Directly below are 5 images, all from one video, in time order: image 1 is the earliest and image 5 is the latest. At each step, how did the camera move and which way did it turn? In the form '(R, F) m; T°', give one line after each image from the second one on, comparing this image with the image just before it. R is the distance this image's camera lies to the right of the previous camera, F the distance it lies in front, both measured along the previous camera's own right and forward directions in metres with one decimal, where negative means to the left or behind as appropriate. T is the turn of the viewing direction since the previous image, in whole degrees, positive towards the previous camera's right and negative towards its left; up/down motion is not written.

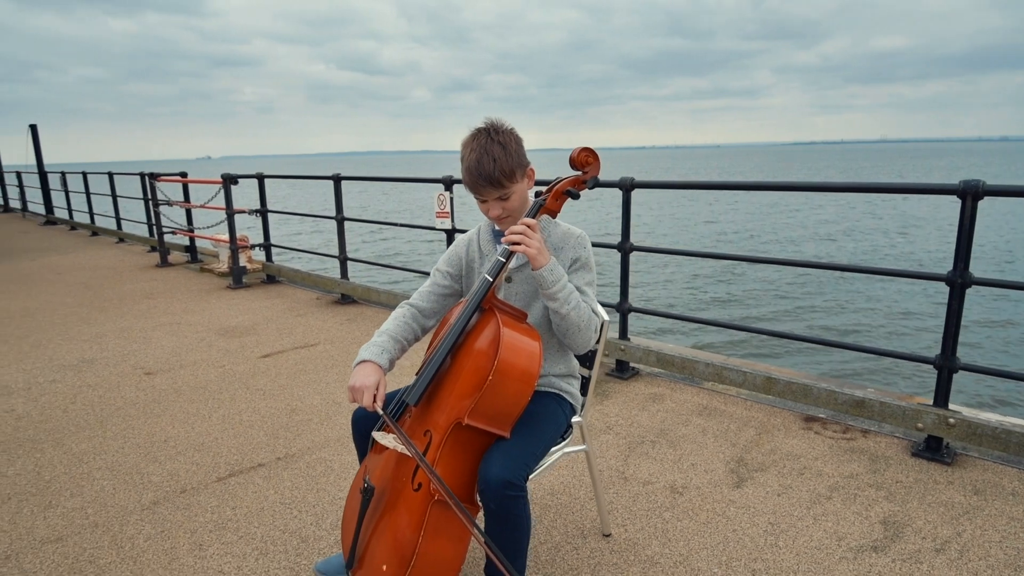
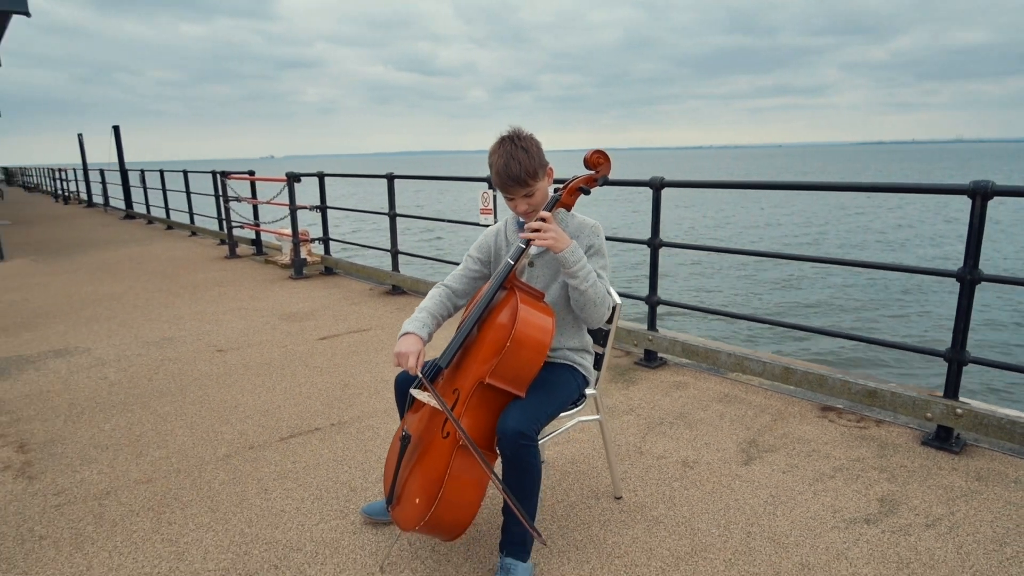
(+0.1, -0.3) m; -5°
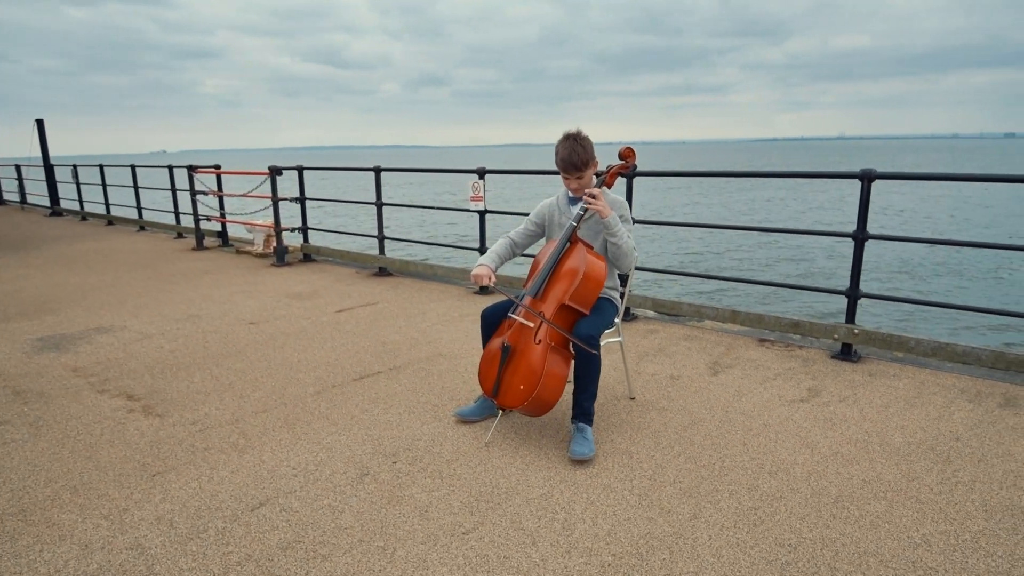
(-0.7, -0.8) m; +8°
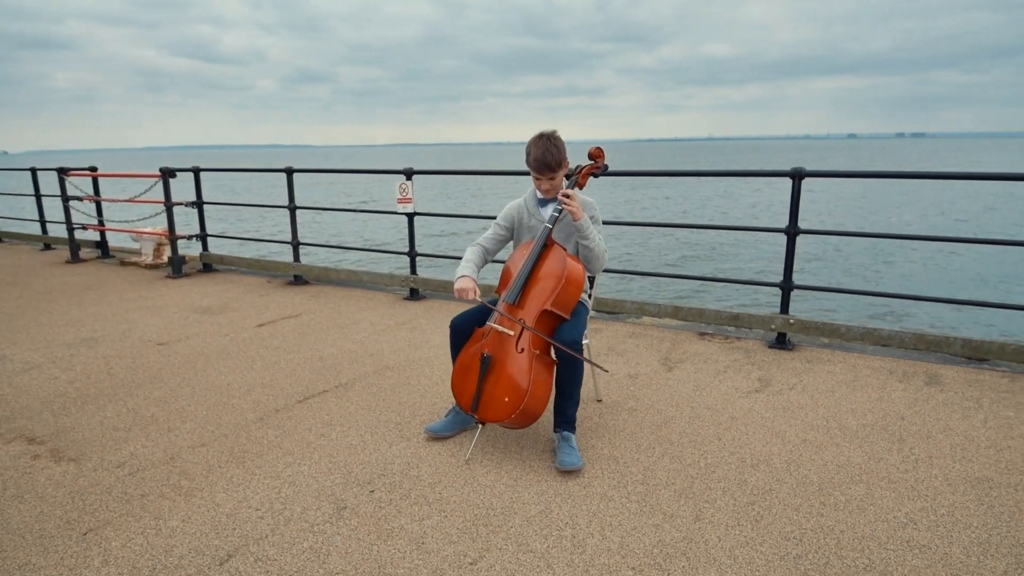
(-0.4, +0.2) m; +10°
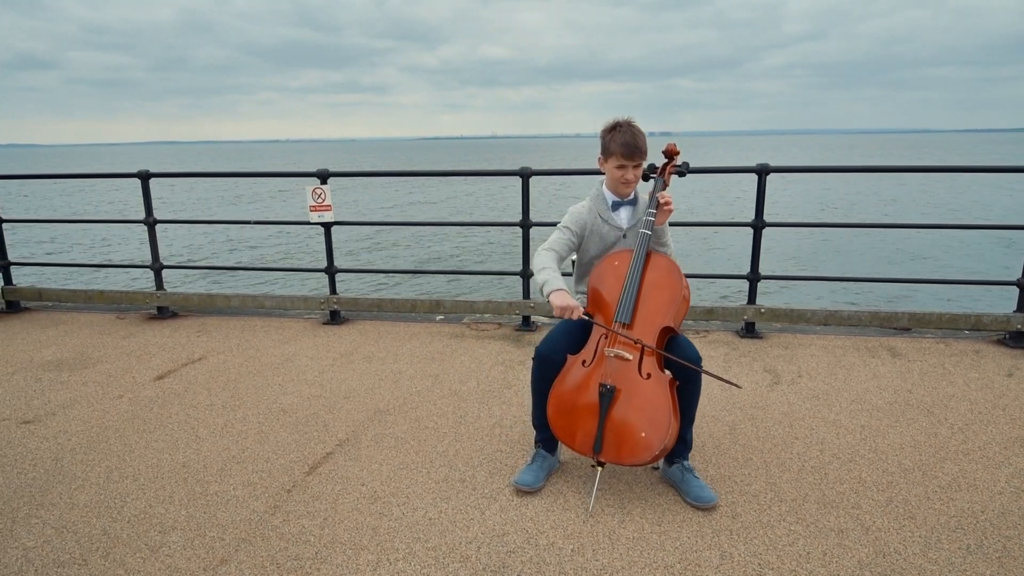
(-1.1, +0.6) m; +19°
